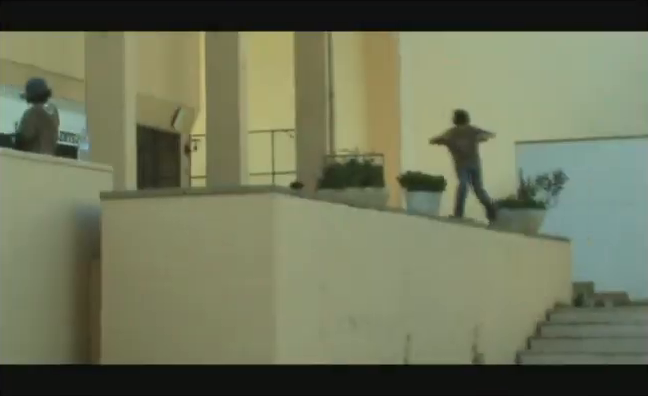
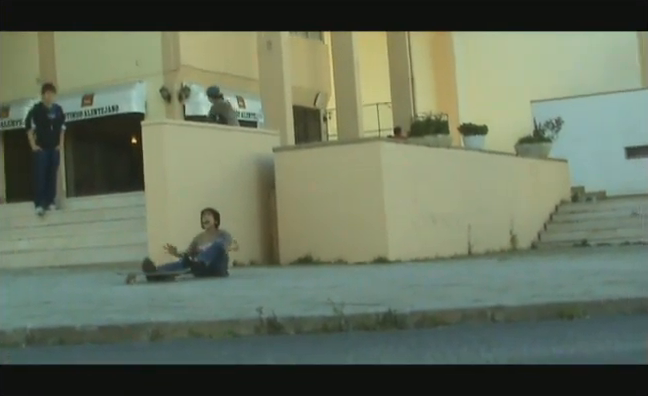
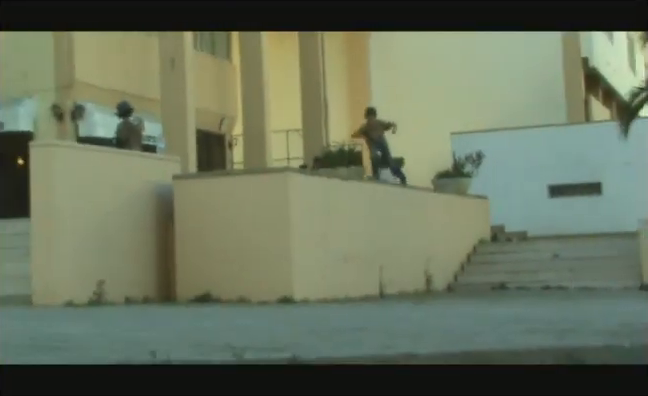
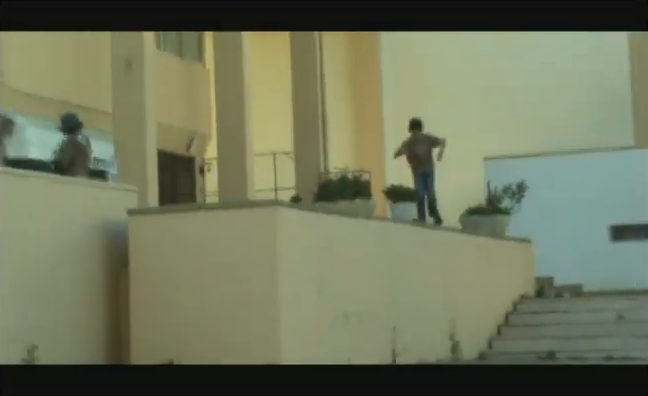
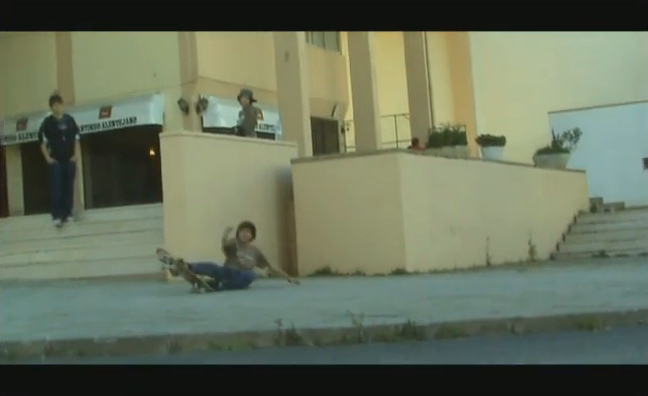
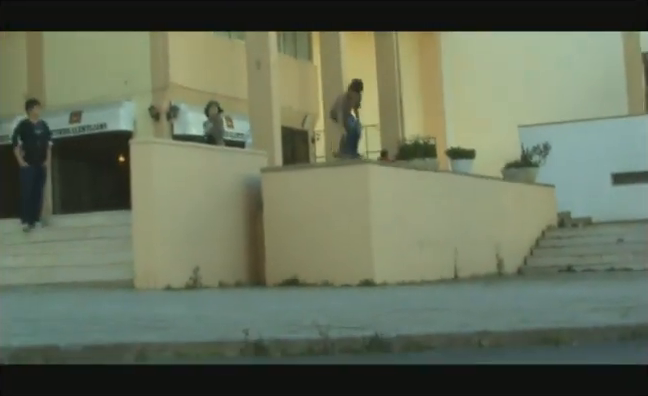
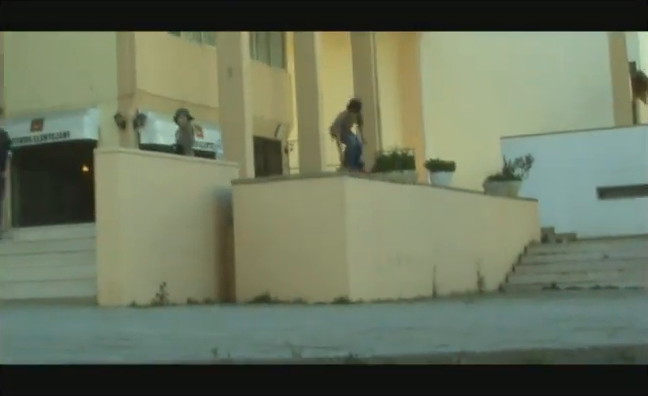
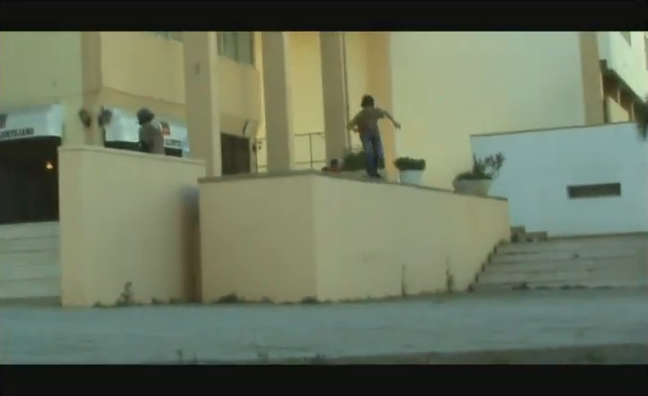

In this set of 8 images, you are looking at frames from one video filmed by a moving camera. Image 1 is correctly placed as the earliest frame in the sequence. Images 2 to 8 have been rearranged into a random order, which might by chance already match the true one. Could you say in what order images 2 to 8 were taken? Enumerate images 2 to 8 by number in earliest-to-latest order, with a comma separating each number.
4, 3, 8, 7, 6, 5, 2
